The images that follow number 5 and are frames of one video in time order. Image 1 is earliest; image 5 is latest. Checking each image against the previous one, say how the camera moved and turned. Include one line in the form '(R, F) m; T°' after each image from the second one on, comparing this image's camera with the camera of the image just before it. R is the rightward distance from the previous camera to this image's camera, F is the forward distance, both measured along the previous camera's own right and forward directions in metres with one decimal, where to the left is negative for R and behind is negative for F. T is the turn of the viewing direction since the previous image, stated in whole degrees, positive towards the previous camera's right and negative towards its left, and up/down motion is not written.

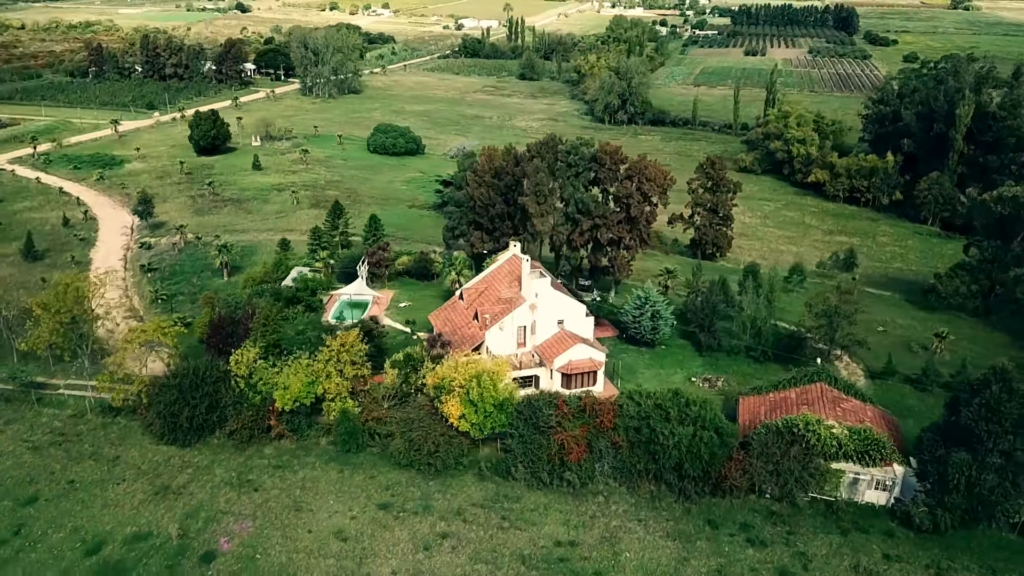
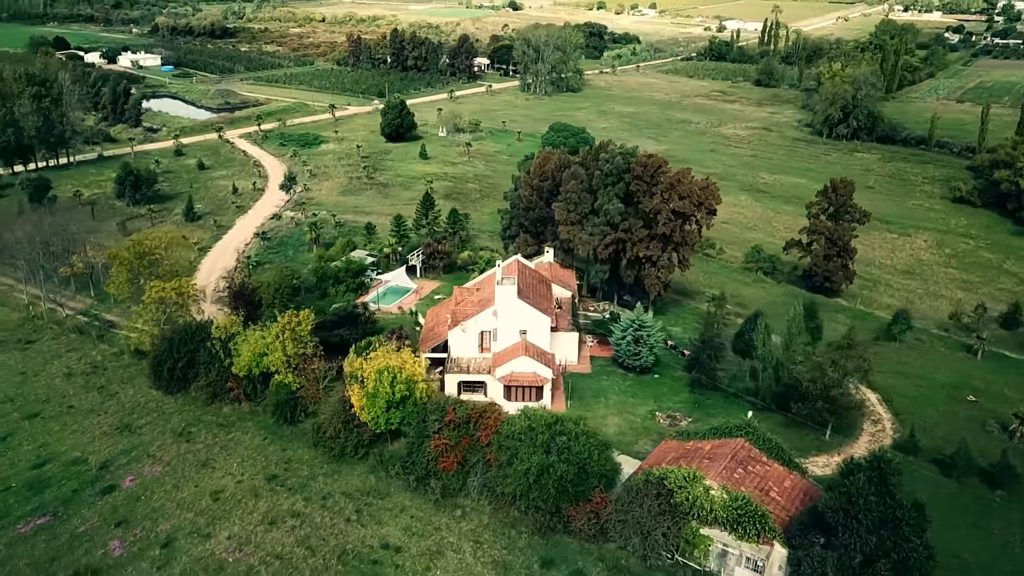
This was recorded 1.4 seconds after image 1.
(+11.4, +2.2) m; -18°
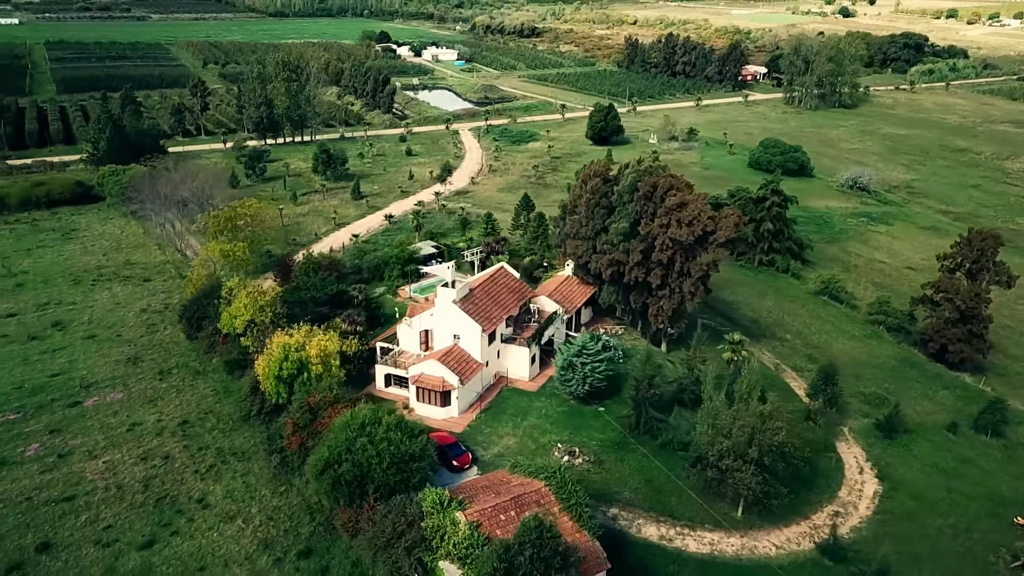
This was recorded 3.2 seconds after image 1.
(+14.2, +3.1) m; -21°
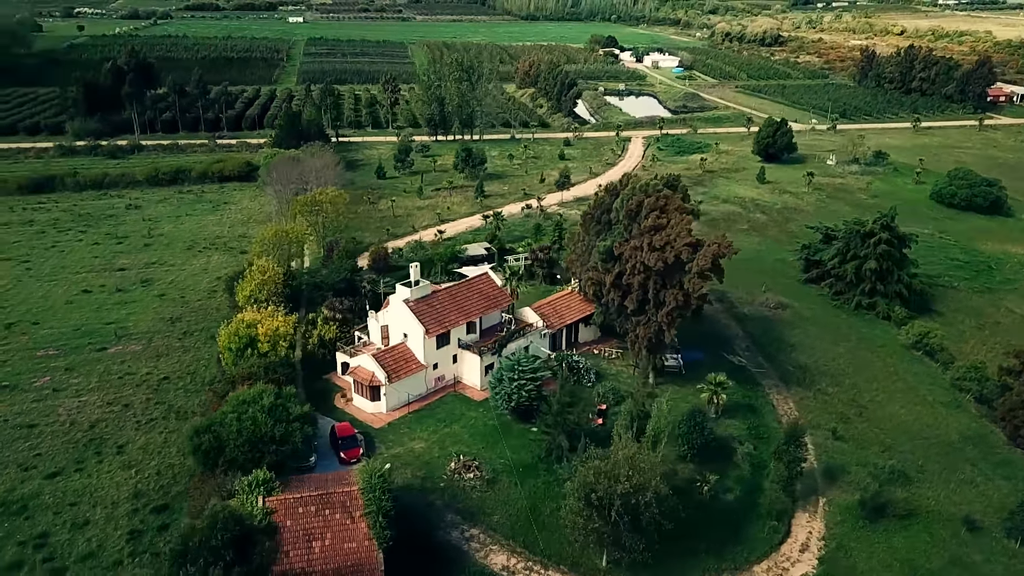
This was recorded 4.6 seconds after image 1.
(+11.4, +2.1) m; -17°
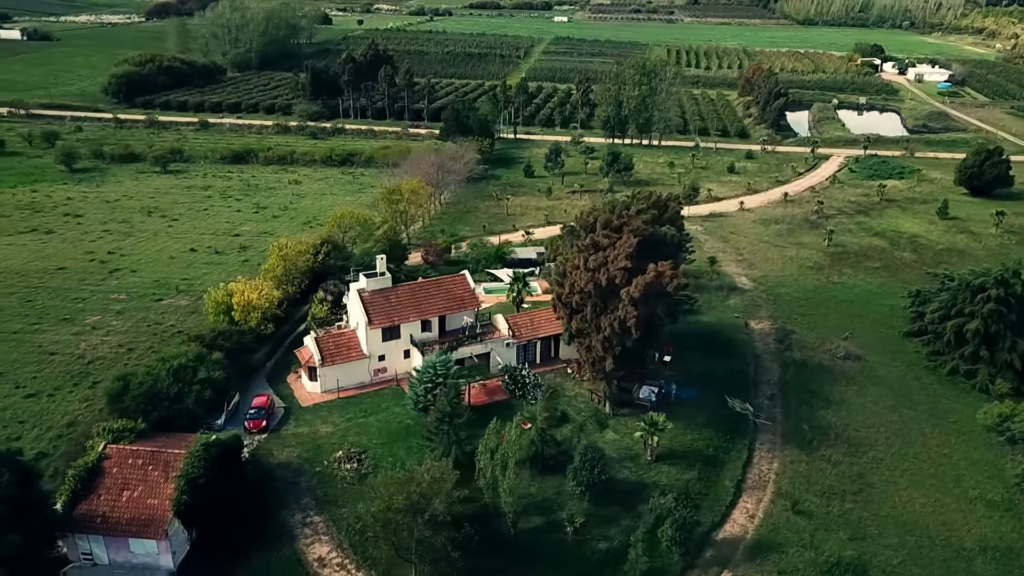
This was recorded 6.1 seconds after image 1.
(+12.5, +2.6) m; -18°
